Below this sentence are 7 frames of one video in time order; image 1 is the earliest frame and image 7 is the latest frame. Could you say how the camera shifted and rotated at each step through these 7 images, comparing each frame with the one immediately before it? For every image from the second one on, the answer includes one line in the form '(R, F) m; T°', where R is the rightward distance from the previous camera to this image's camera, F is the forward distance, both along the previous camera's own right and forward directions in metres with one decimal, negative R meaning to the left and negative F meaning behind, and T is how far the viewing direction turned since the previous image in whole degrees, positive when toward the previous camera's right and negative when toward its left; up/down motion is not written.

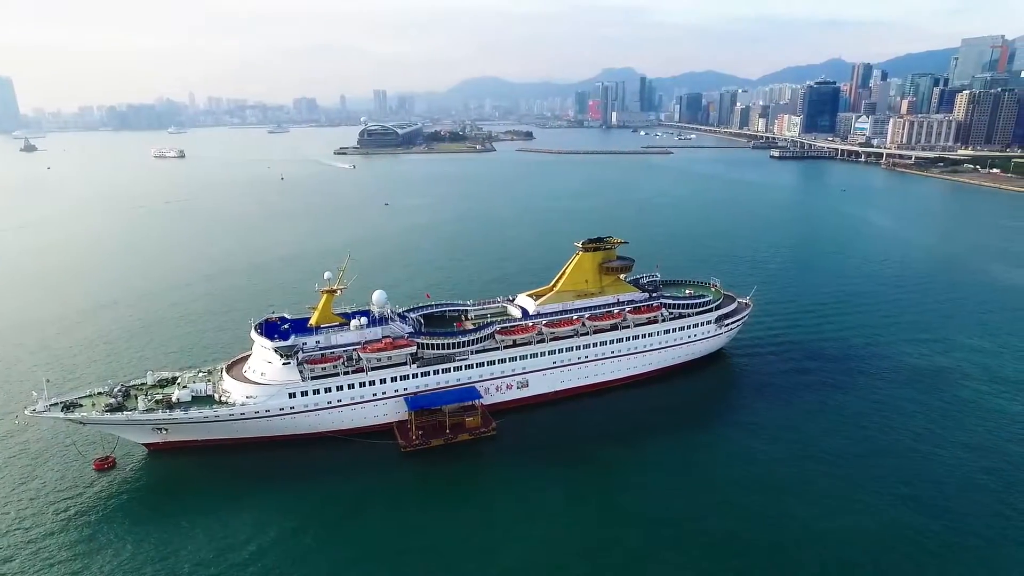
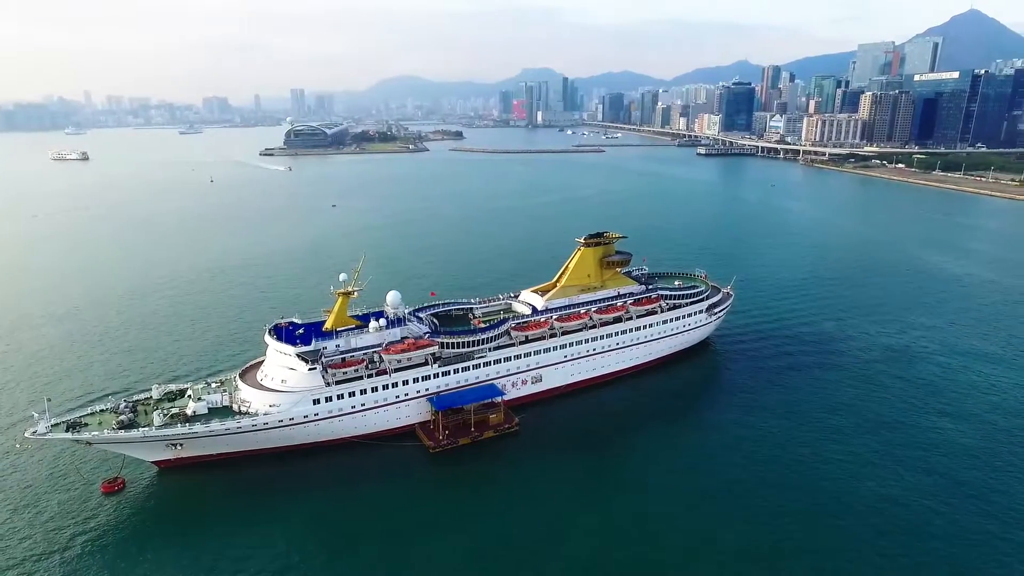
(-2.9, 0.0) m; +7°
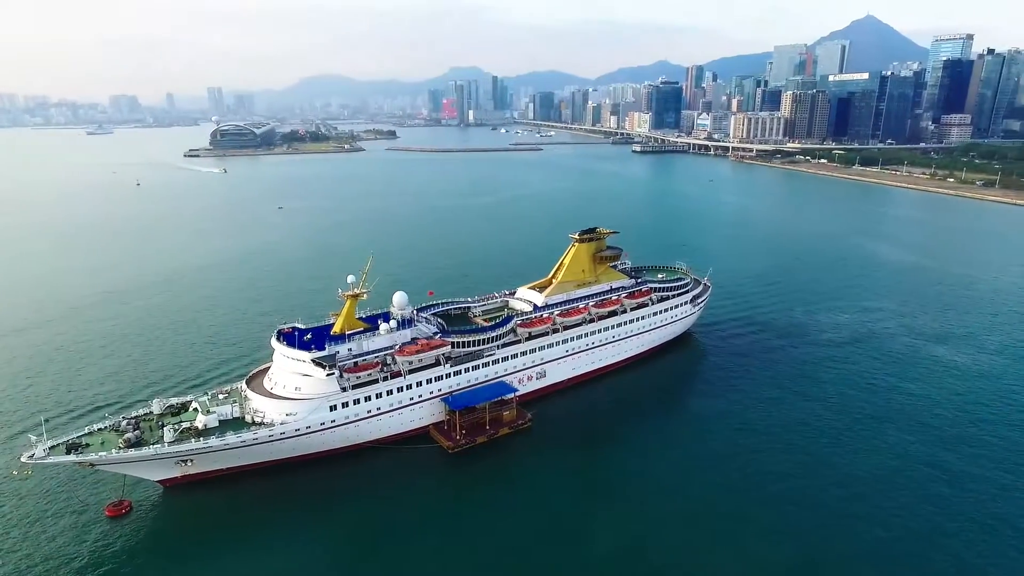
(-2.4, +0.1) m; +6°
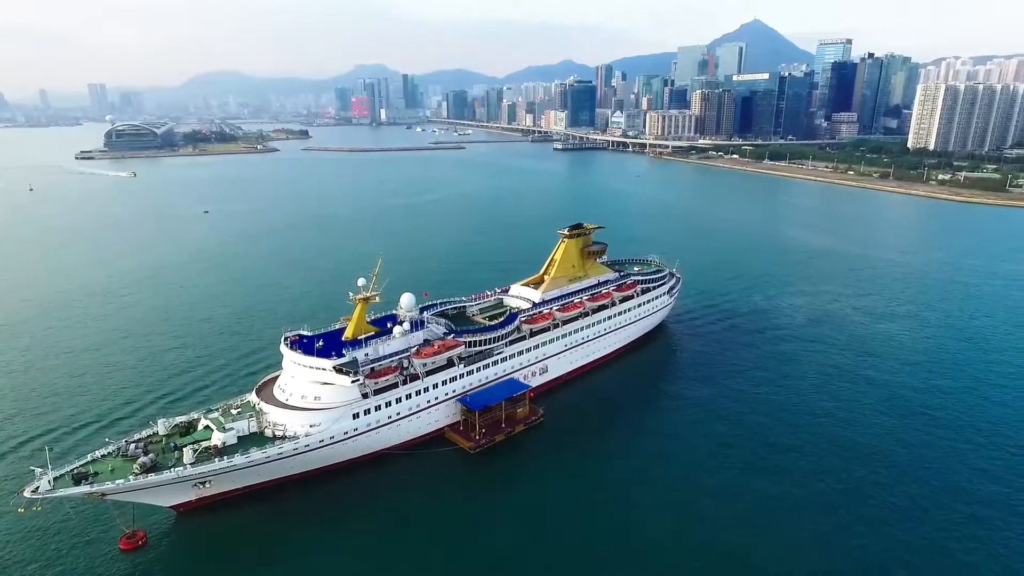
(-2.9, +0.2) m; +8°
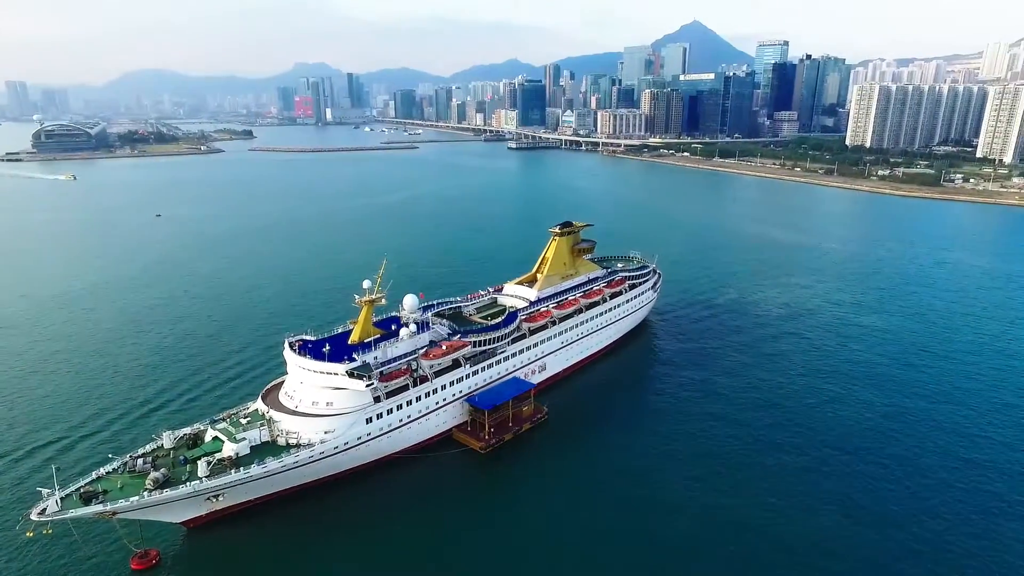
(-1.6, 0.0) m; +5°
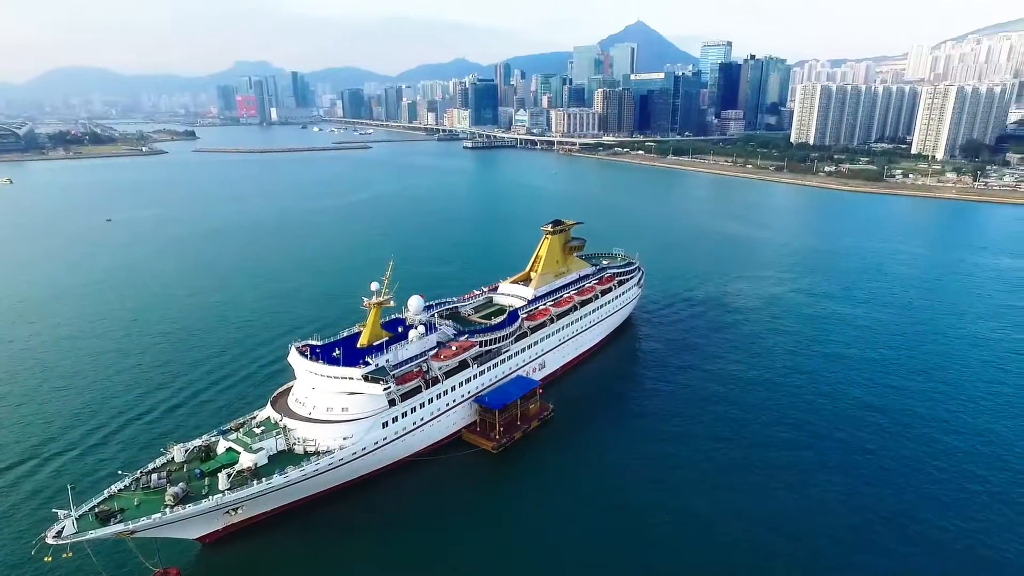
(-1.6, 0.0) m; +4°
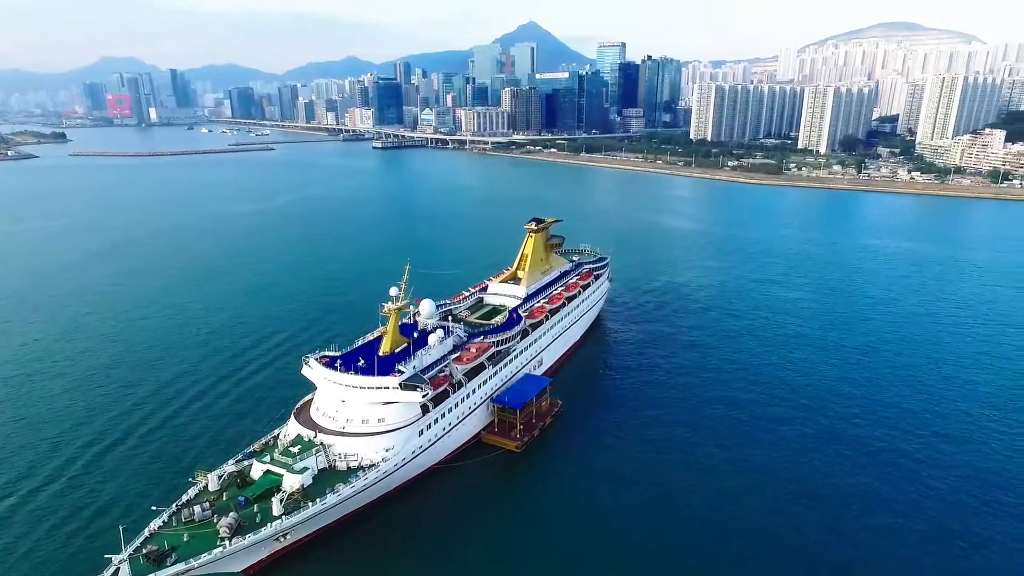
(-3.2, +0.2) m; +9°
